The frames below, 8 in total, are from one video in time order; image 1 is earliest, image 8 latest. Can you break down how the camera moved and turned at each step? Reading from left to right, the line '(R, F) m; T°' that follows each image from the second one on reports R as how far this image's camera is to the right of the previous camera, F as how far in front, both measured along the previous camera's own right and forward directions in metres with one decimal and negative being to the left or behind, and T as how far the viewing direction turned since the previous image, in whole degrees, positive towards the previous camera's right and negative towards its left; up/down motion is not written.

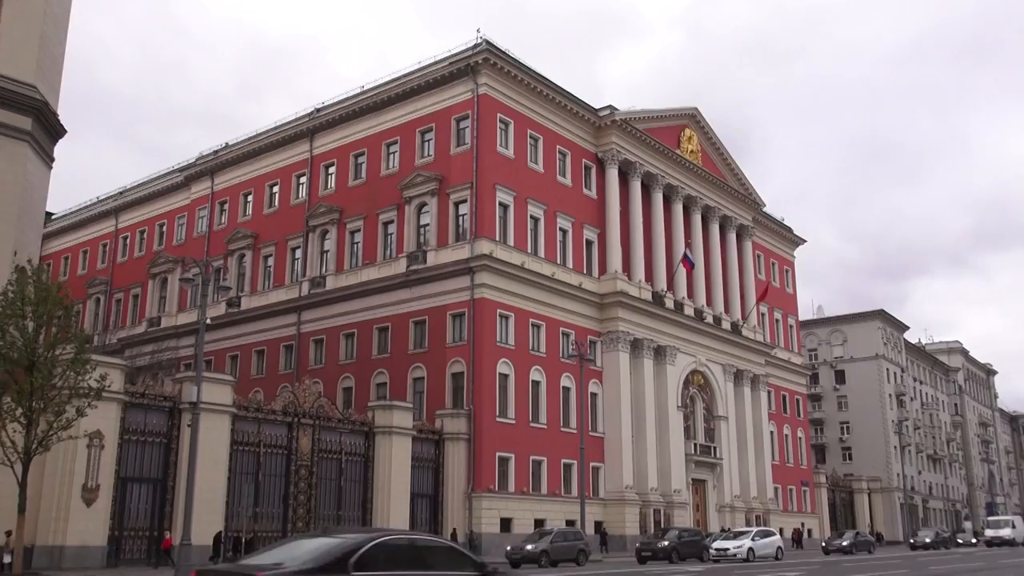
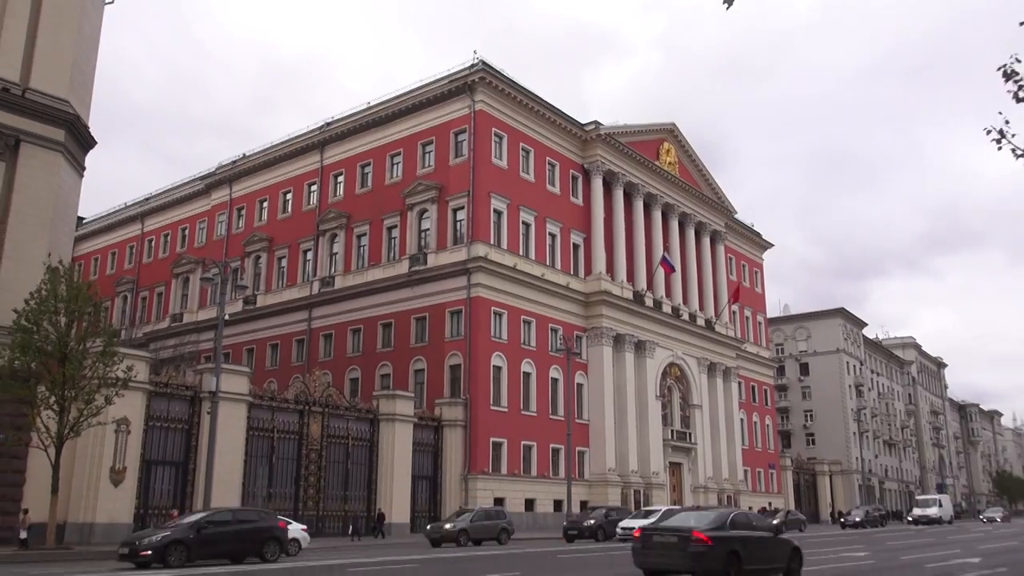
(+0.3, -3.0) m; 0°
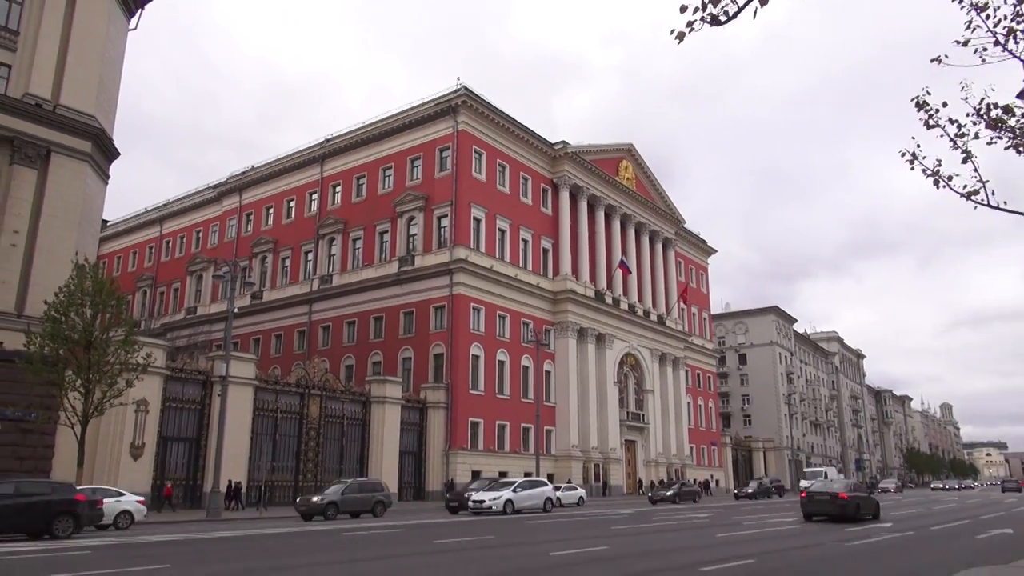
(+0.5, -4.8) m; +1°
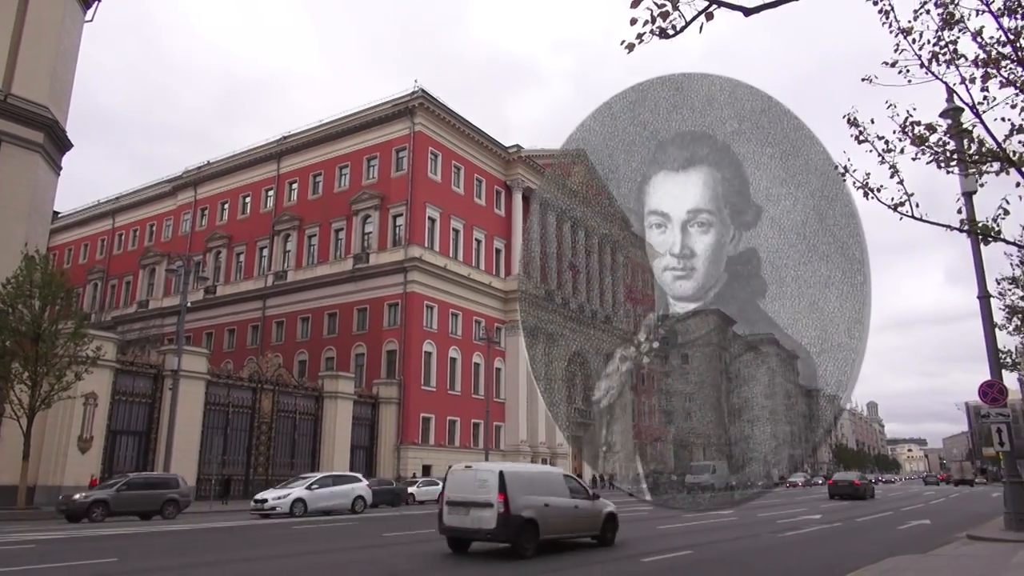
(+0.1, -1.1) m; +3°
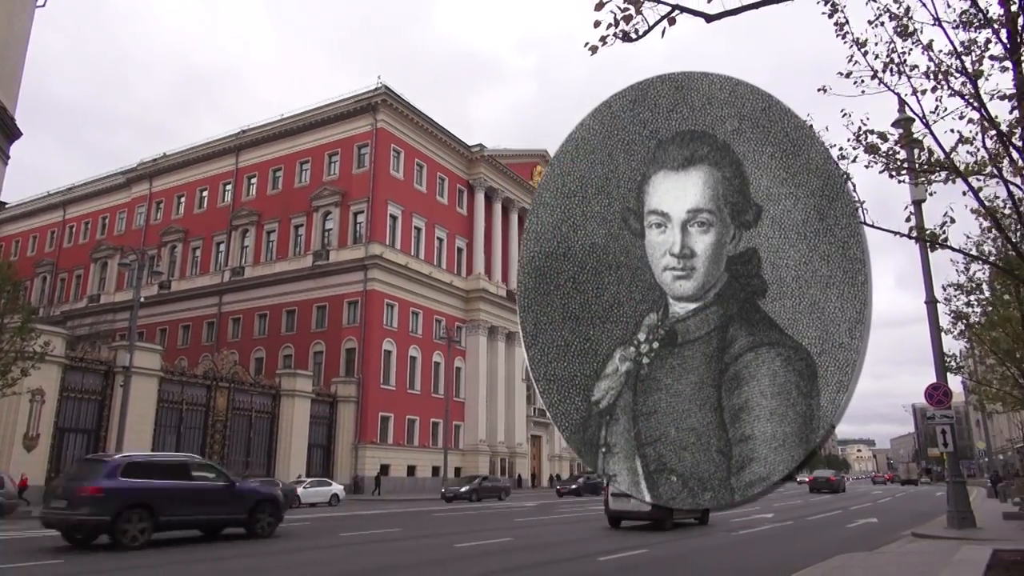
(0.0, 0.0) m; +3°
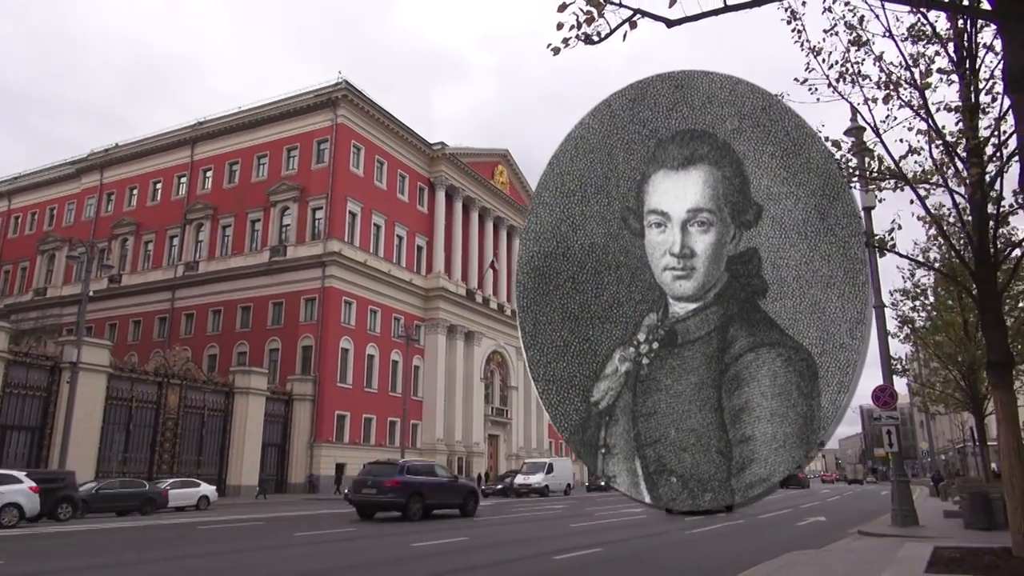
(-0.1, 0.0) m; +3°
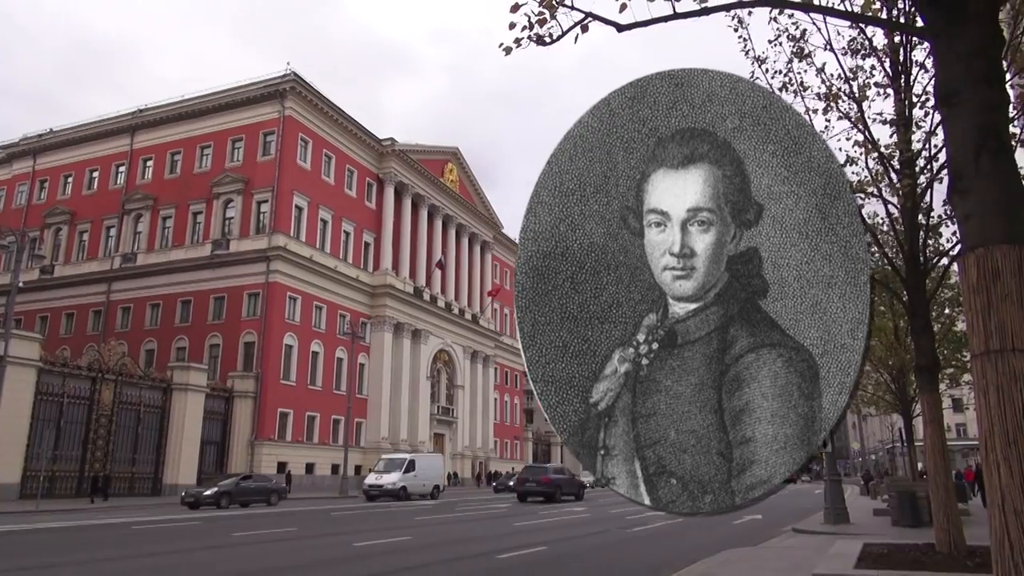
(-0.1, 0.0) m; +4°
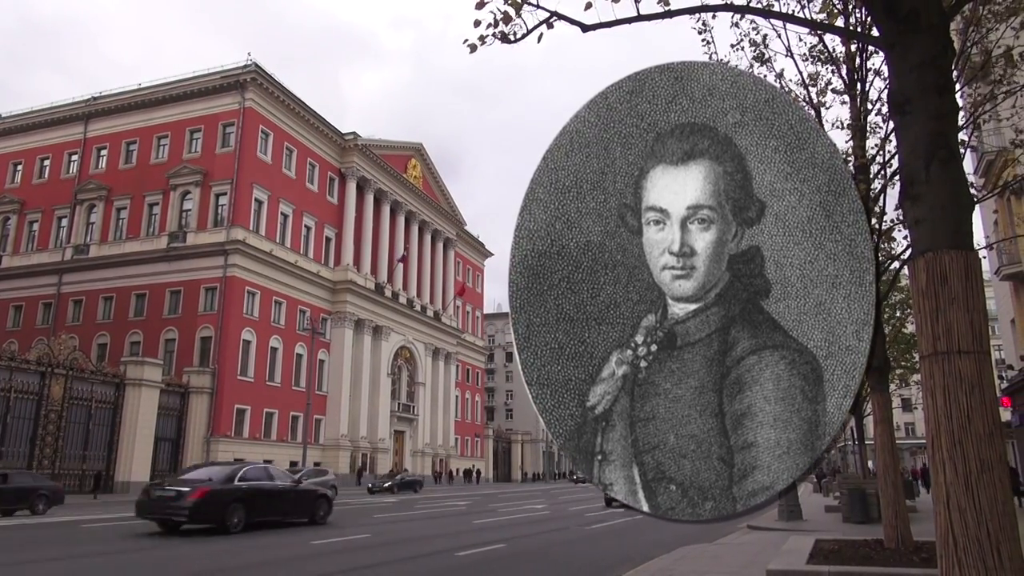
(0.0, 0.0) m; +3°
